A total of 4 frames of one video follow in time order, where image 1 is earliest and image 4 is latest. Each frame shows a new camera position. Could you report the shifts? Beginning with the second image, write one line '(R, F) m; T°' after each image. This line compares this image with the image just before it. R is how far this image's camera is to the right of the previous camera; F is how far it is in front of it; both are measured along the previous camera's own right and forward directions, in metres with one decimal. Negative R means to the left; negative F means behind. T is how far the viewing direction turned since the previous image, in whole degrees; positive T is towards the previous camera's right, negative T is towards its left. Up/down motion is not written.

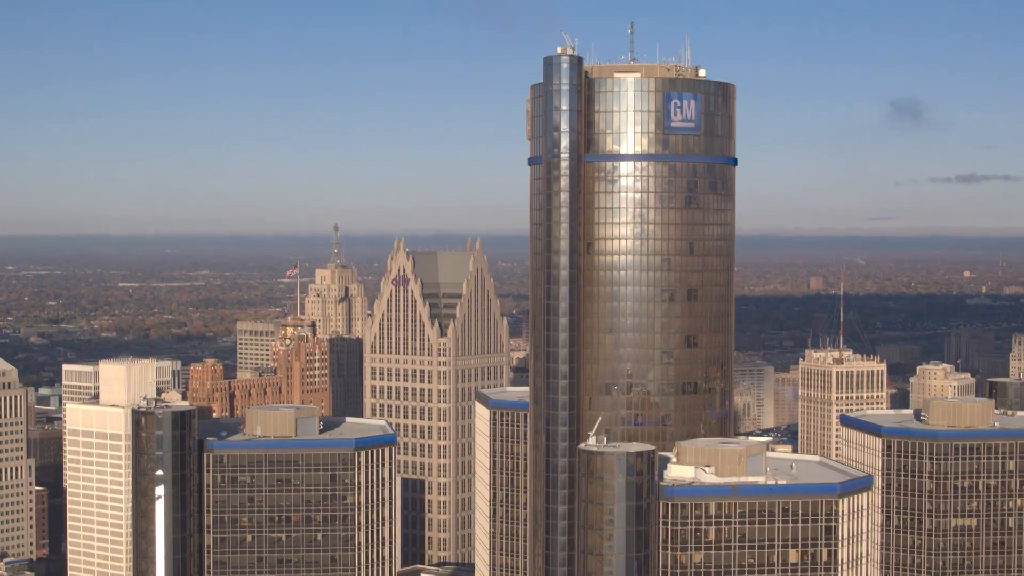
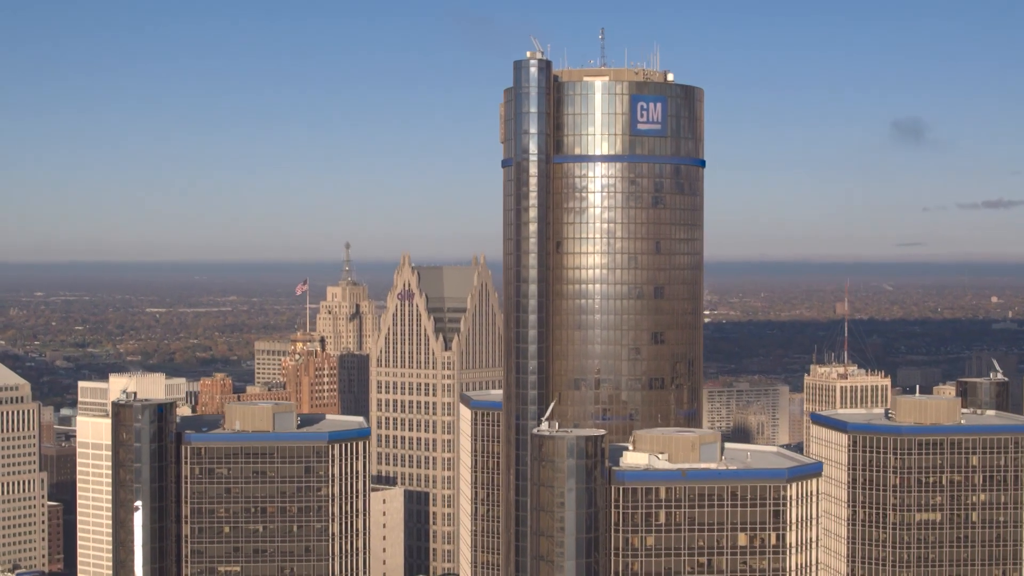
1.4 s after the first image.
(+5.8, -4.2) m; -1°
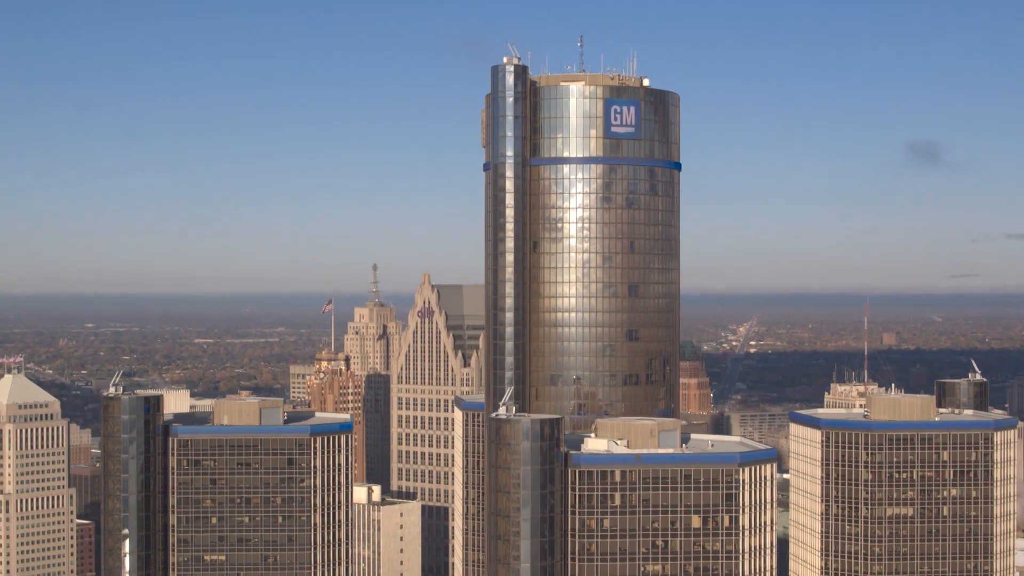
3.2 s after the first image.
(+7.4, -4.8) m; -2°
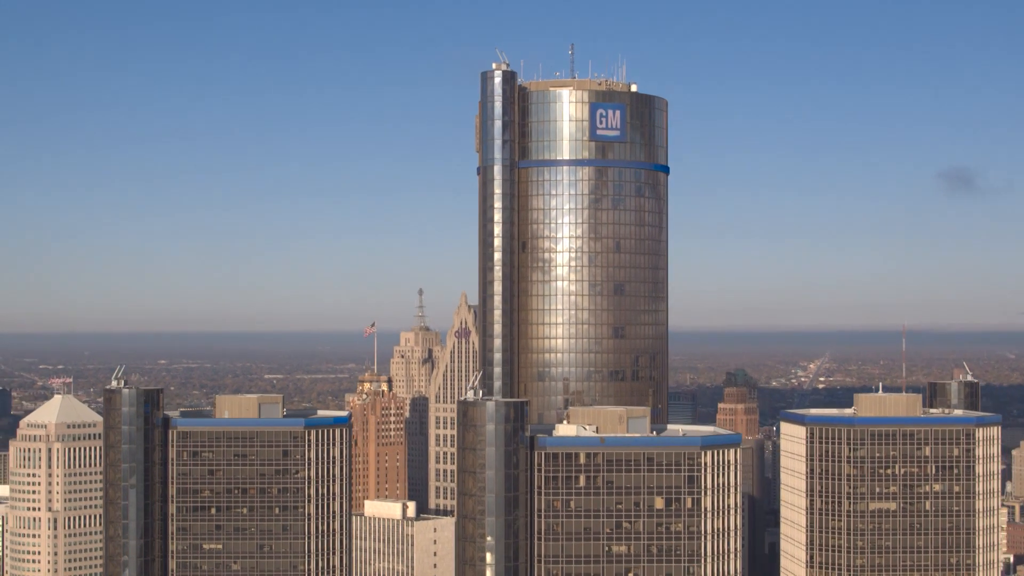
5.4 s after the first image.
(+8.9, -5.1) m; -2°
